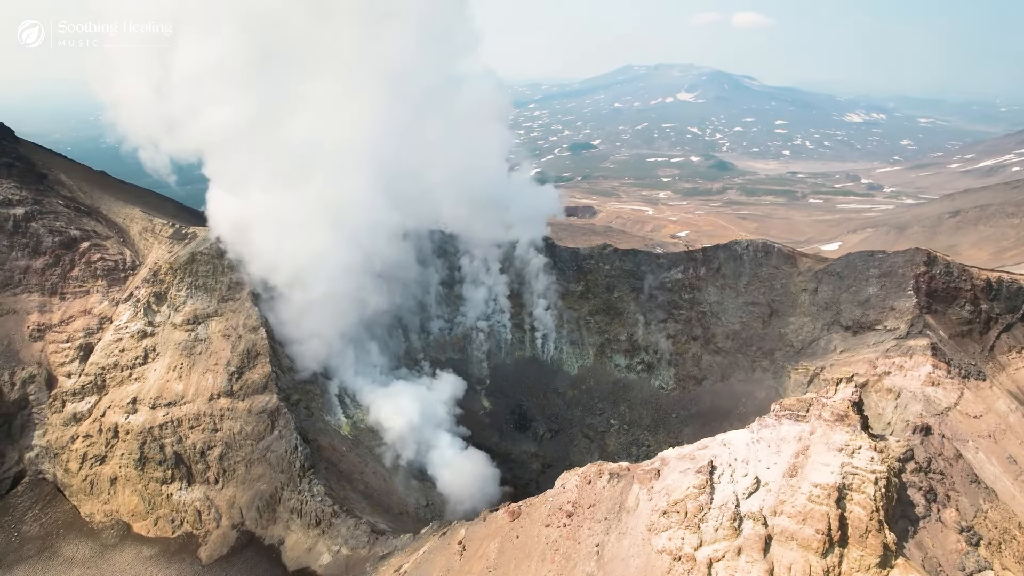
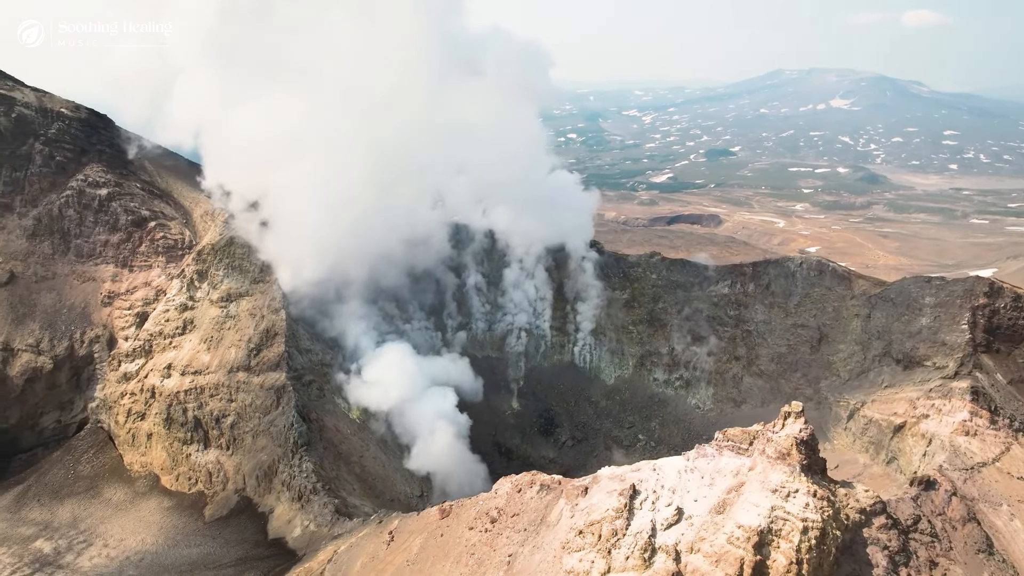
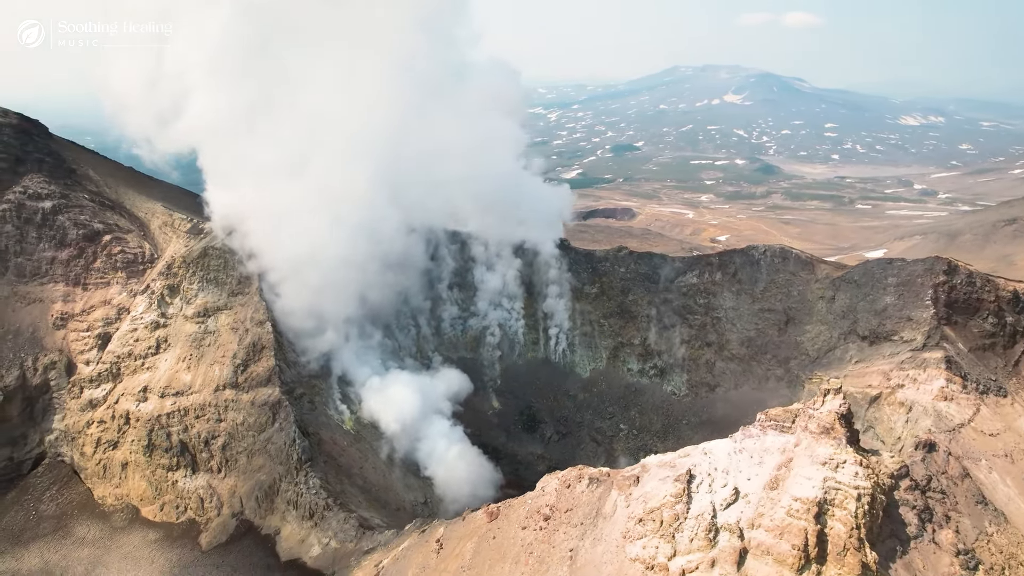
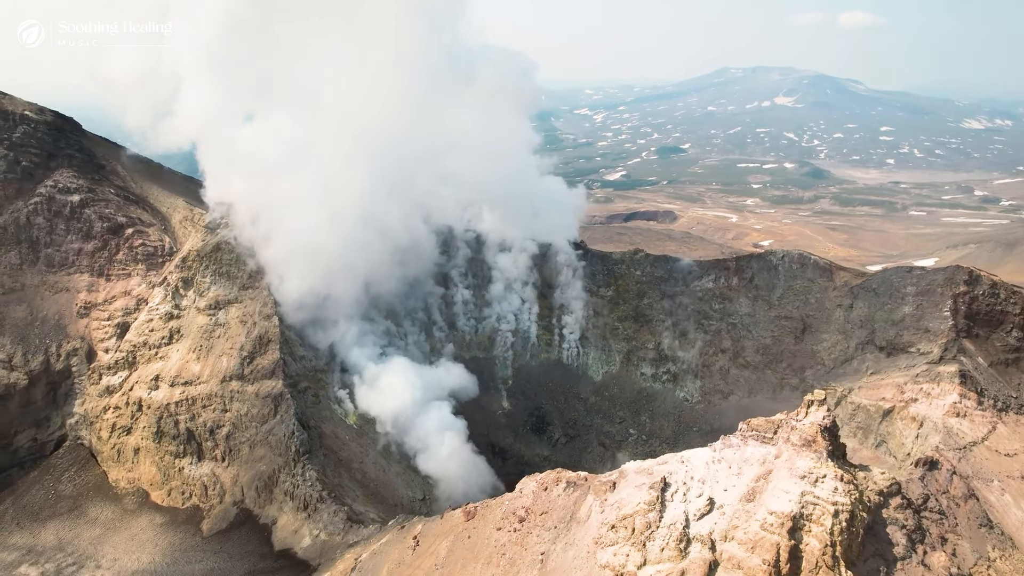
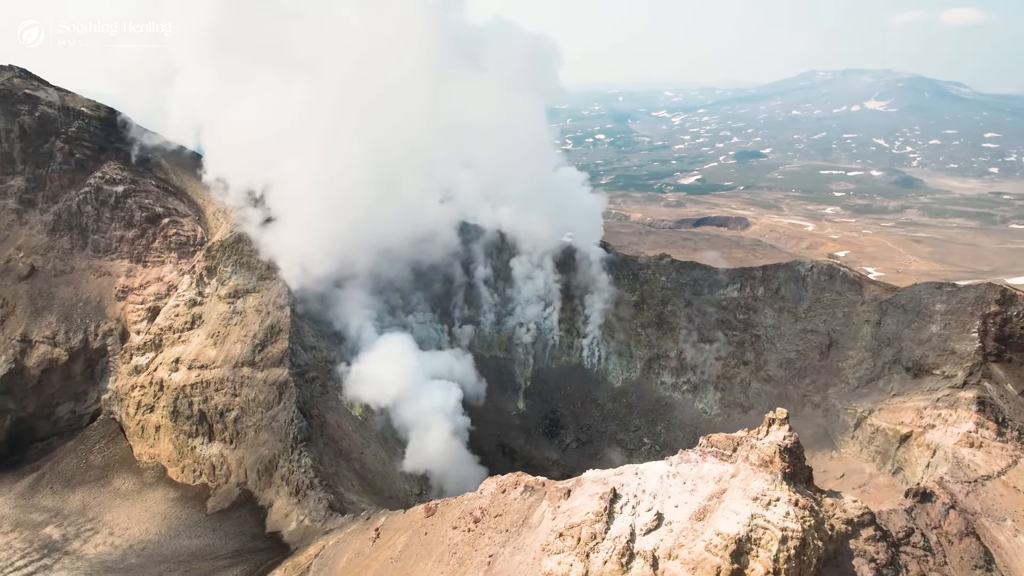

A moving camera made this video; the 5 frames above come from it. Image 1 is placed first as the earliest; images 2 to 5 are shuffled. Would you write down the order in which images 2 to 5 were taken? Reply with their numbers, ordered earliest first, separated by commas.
3, 4, 2, 5
